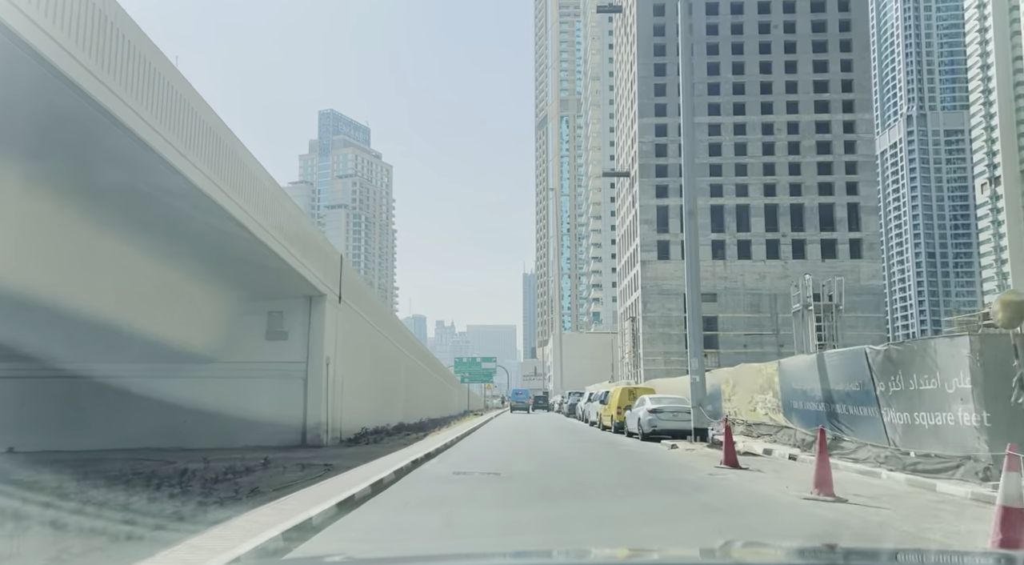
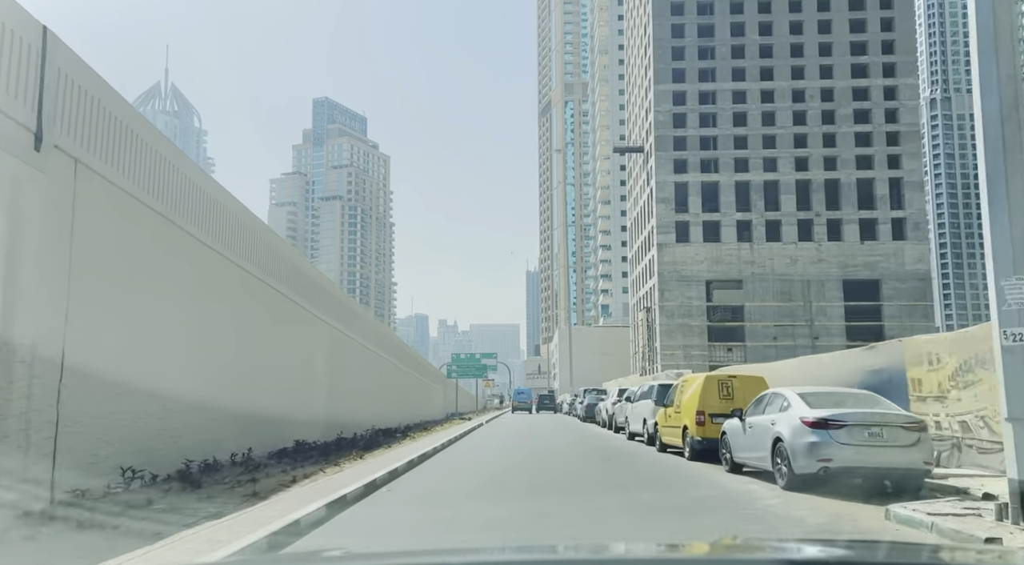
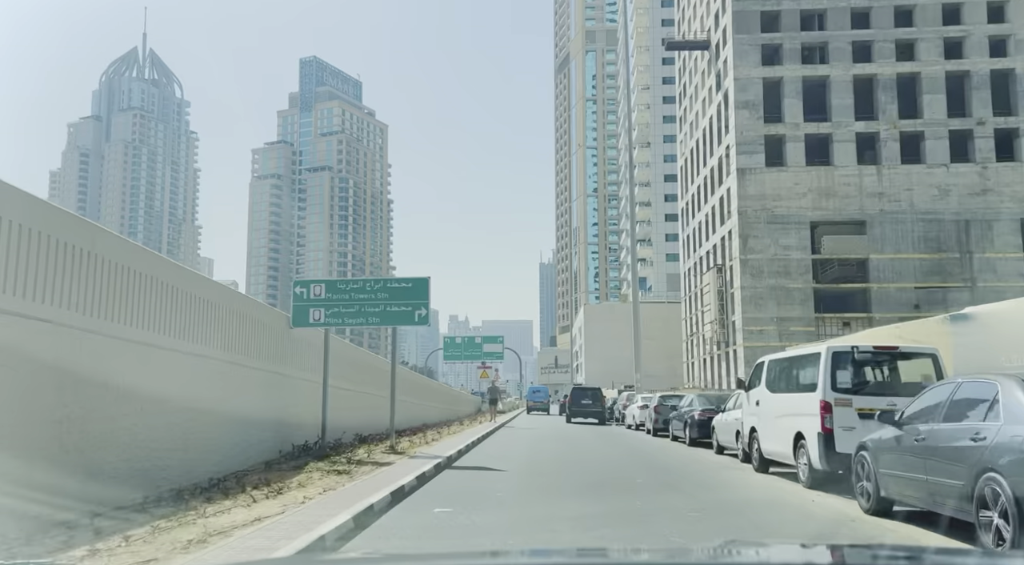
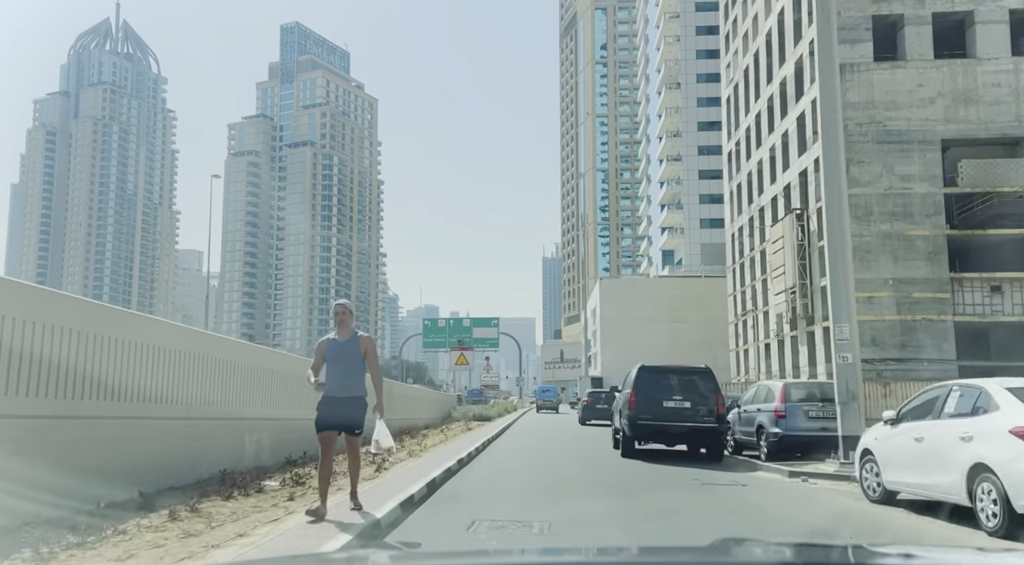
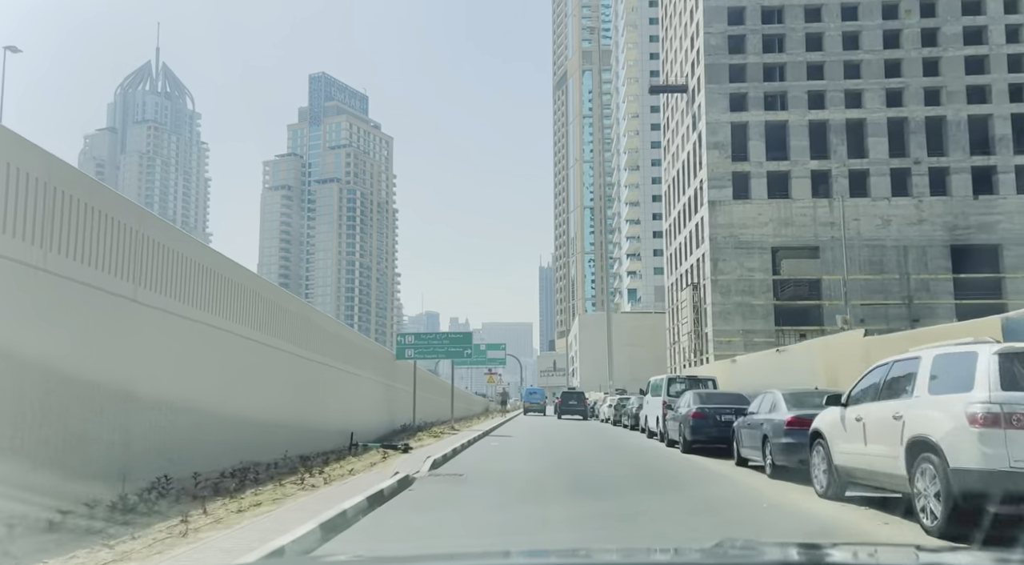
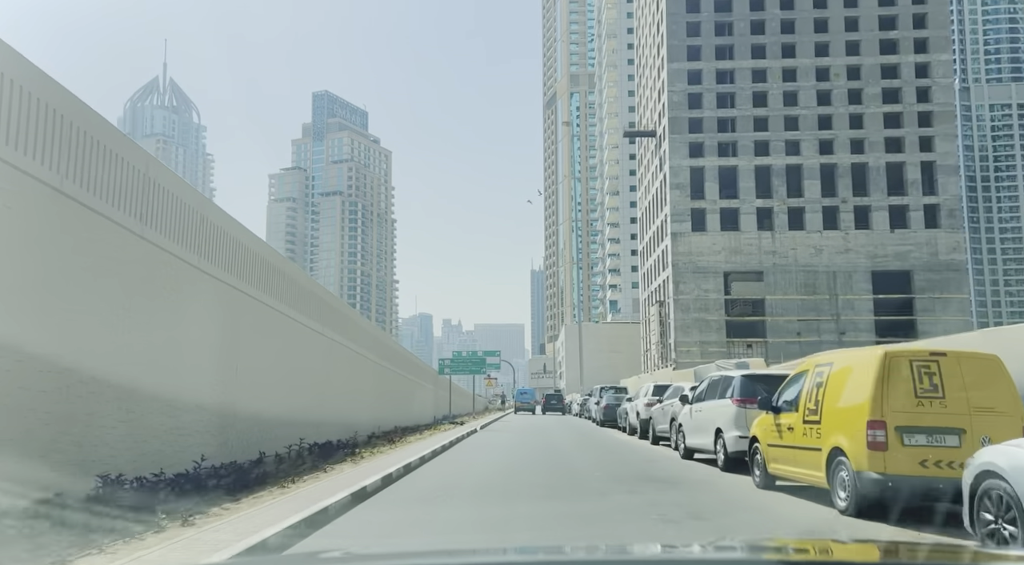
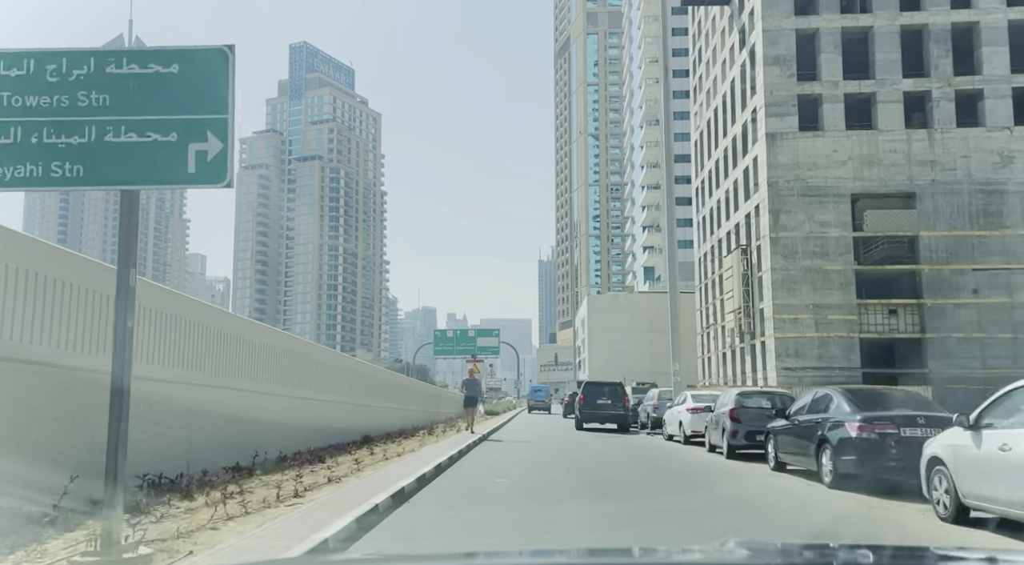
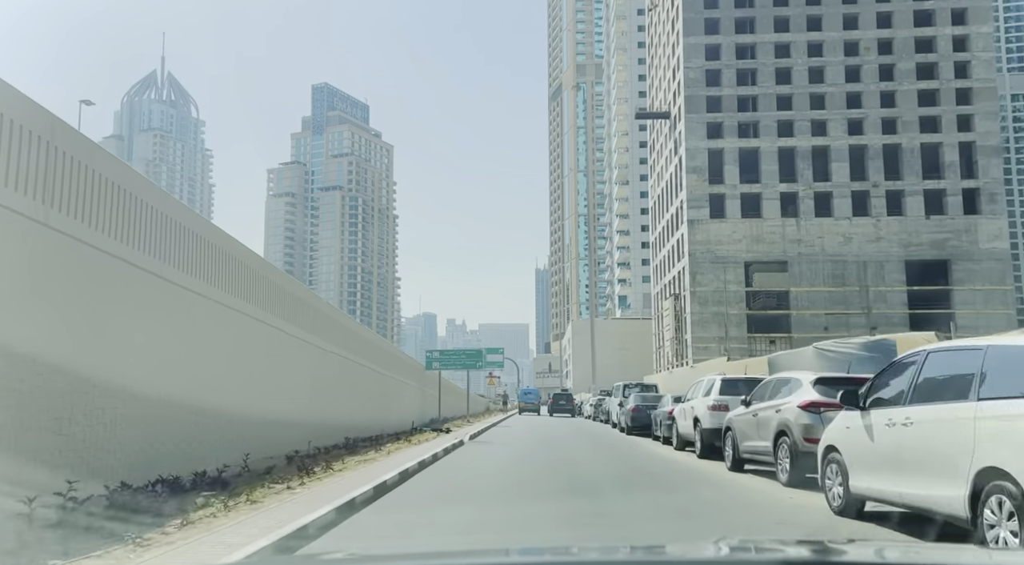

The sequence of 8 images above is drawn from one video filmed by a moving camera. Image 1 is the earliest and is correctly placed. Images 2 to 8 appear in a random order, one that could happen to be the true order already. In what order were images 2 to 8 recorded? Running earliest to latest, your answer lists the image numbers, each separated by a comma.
2, 6, 8, 5, 3, 7, 4
